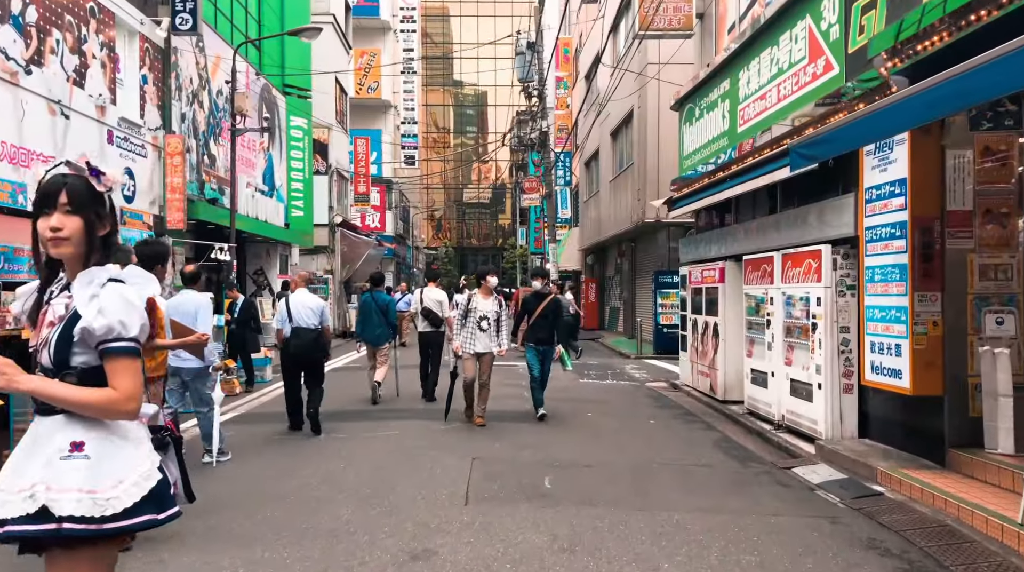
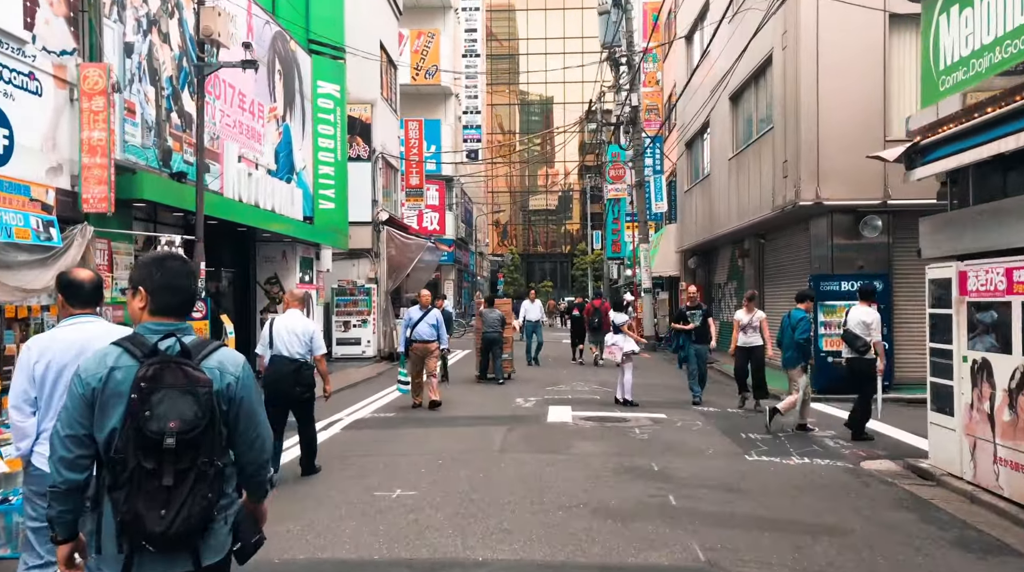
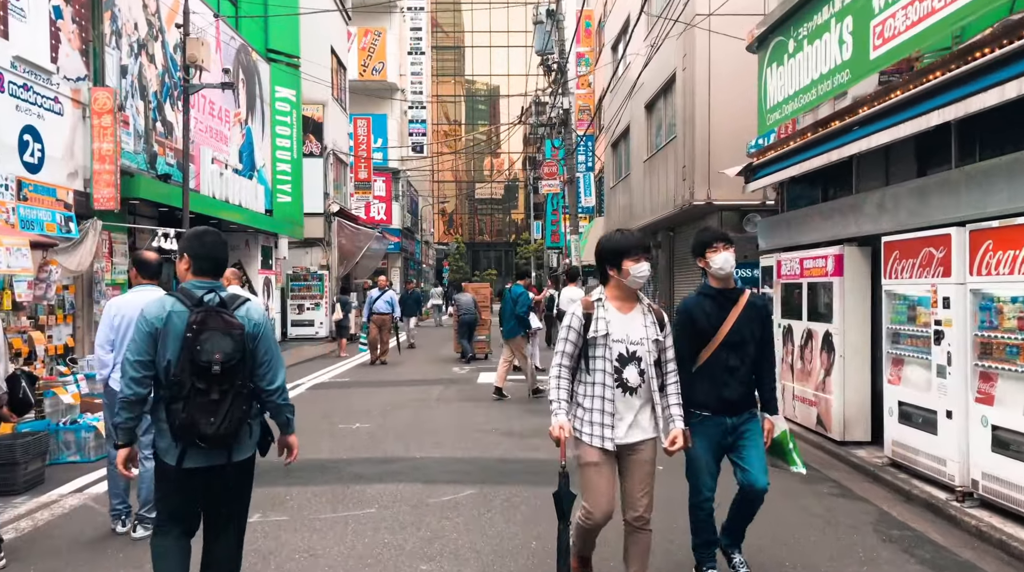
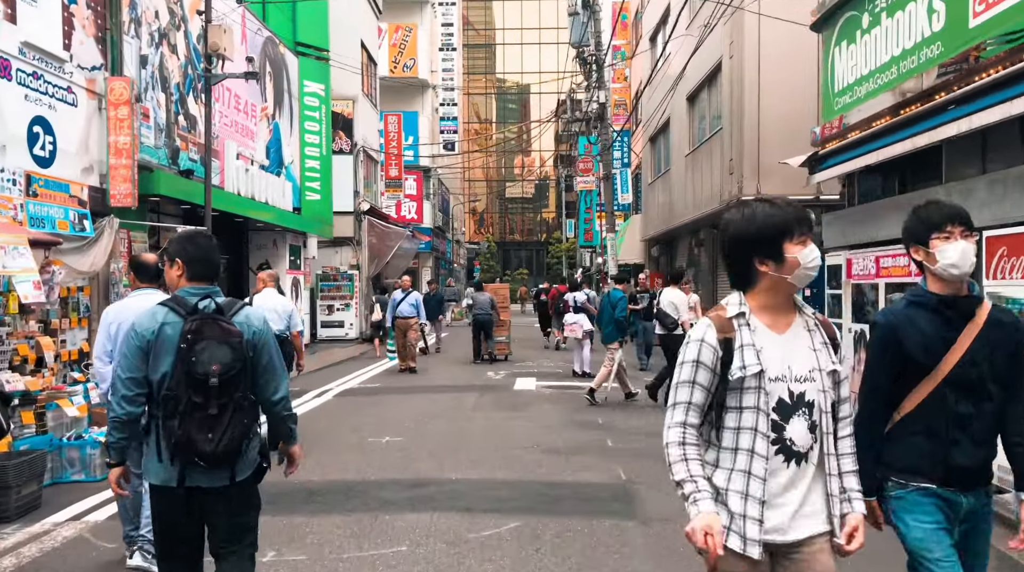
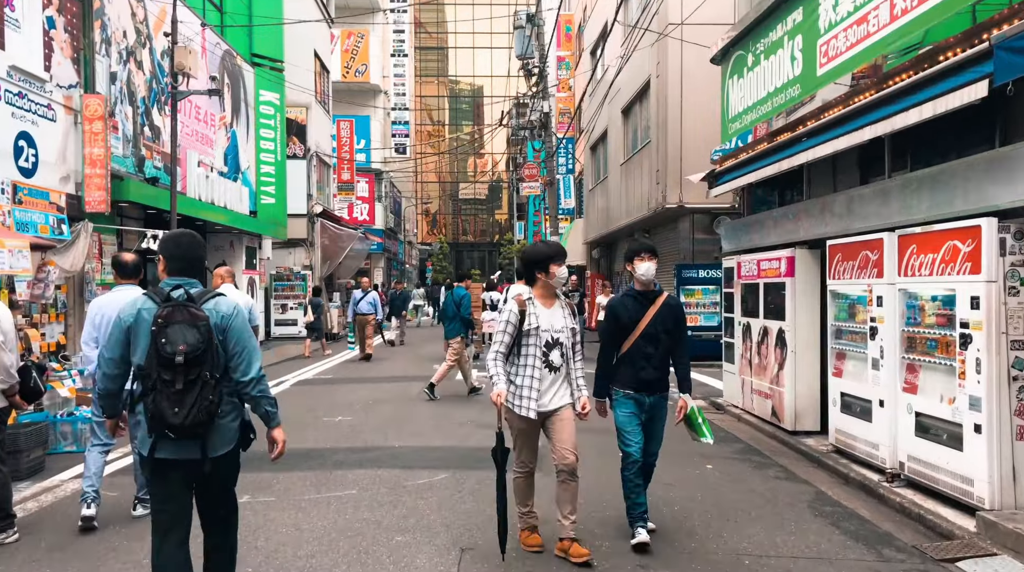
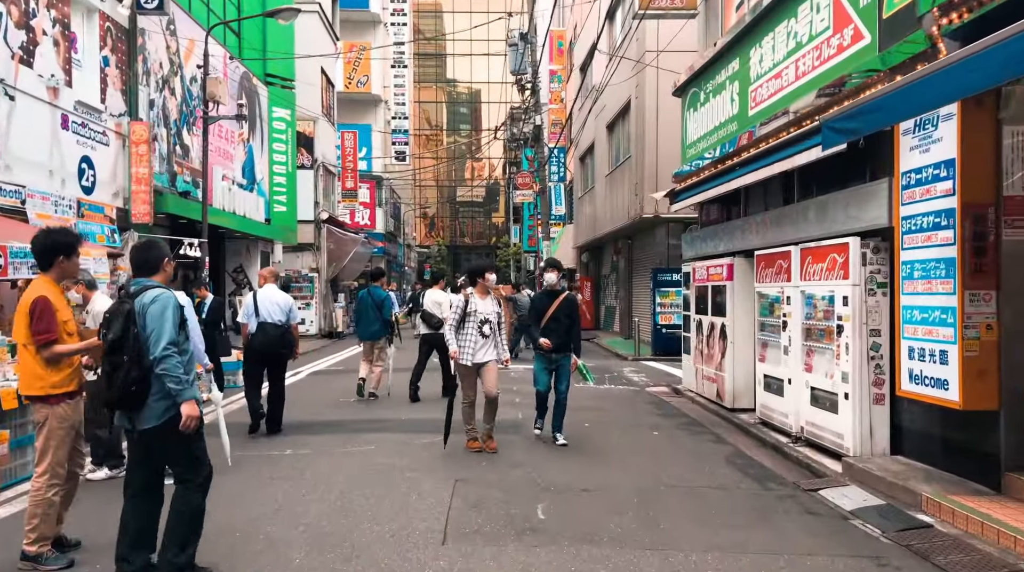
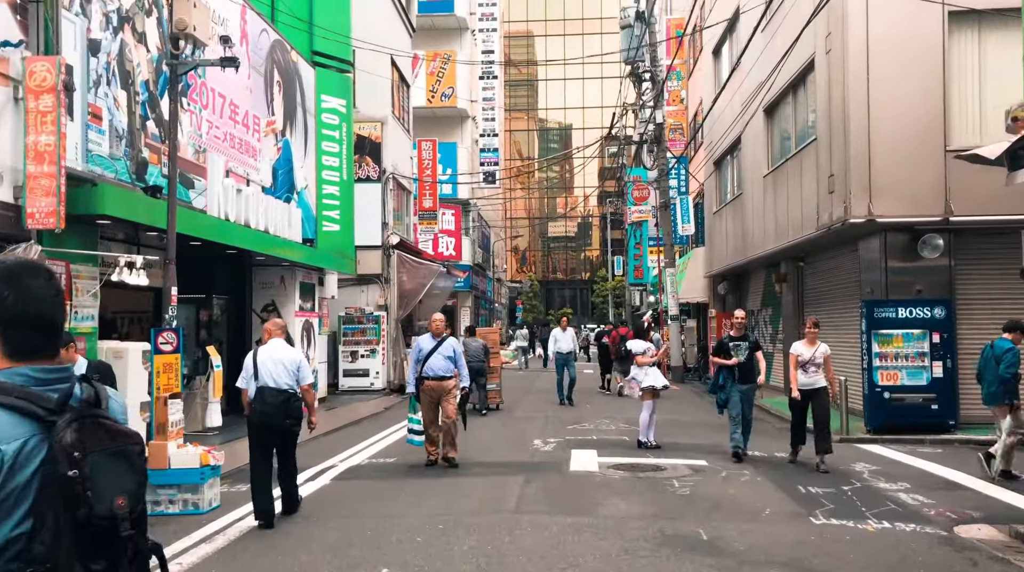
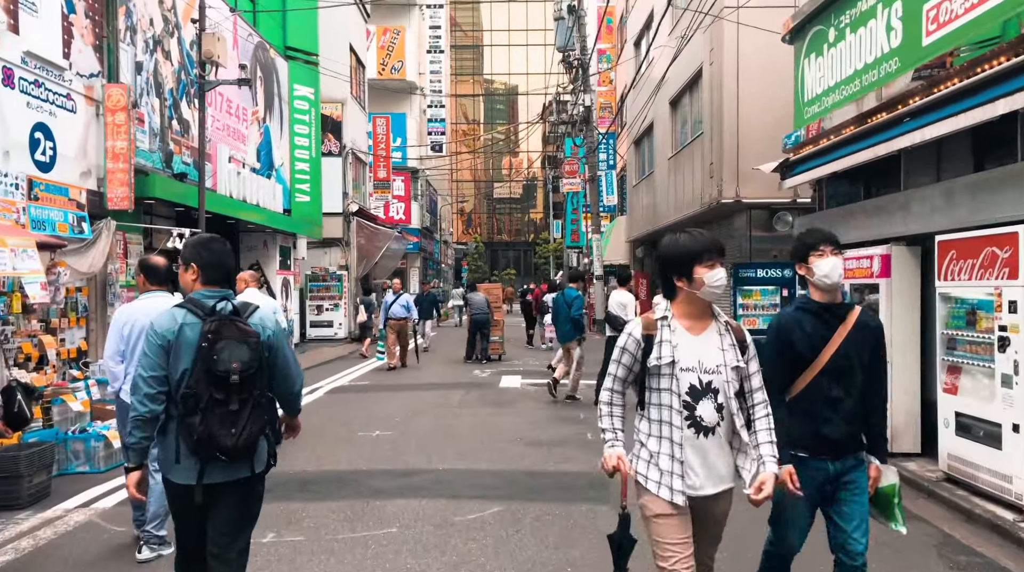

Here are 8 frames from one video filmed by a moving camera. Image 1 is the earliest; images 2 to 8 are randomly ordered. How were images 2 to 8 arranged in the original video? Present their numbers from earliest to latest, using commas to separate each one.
6, 5, 3, 8, 4, 2, 7
